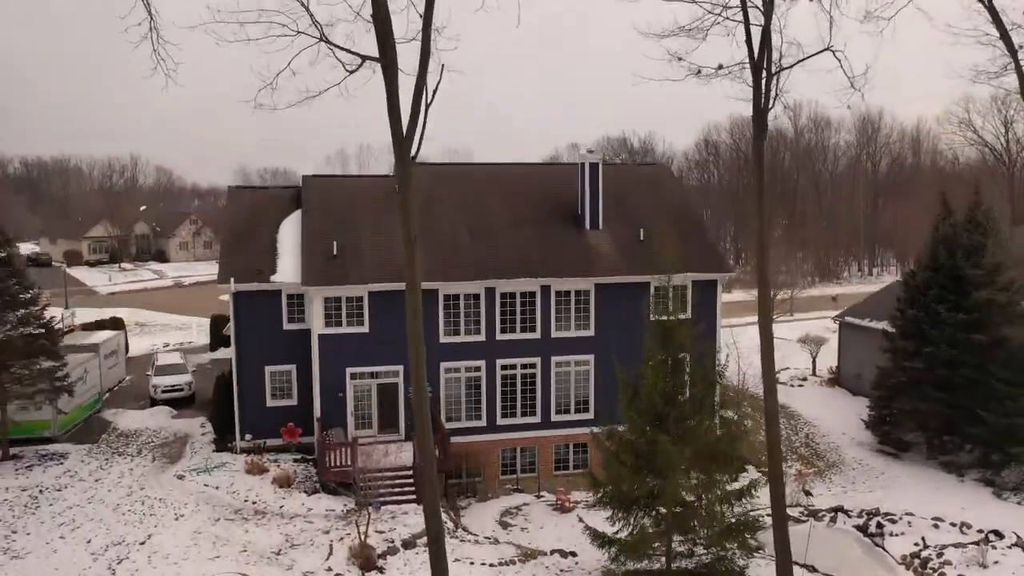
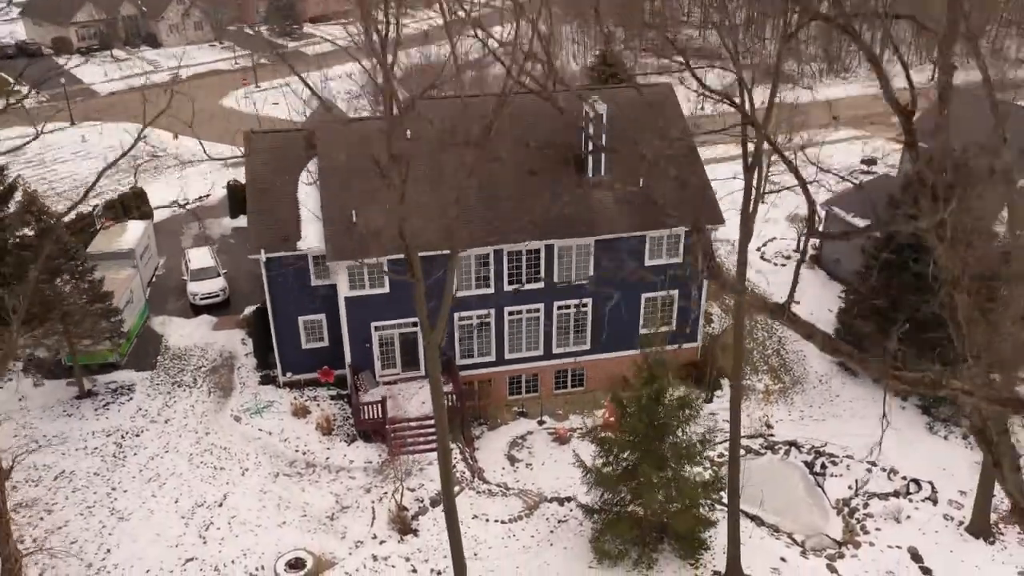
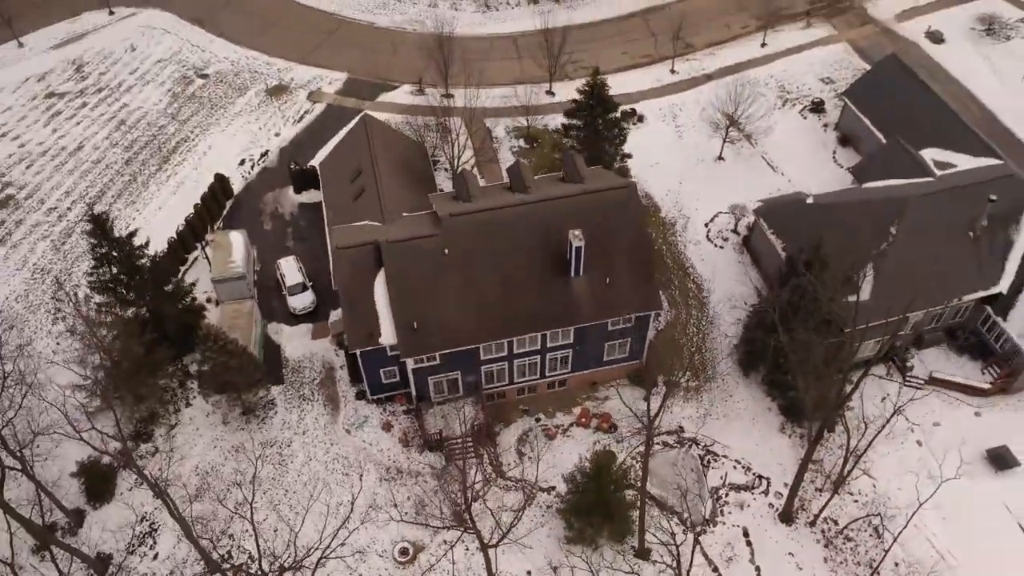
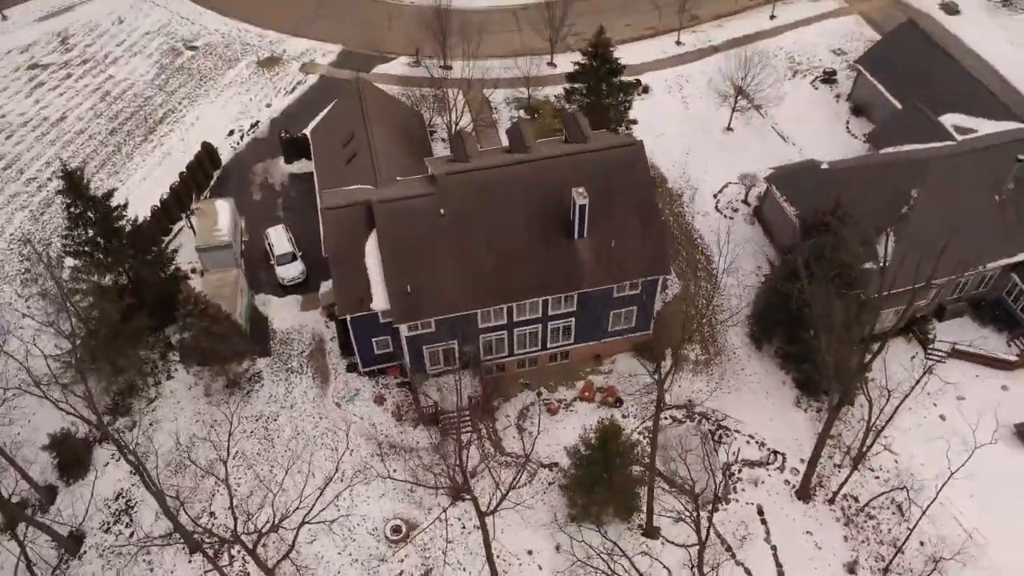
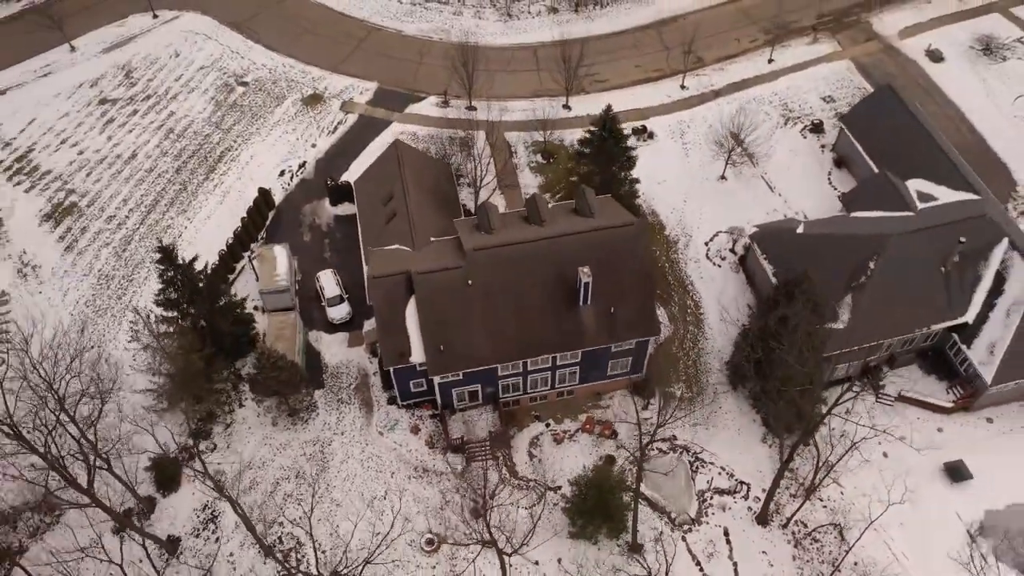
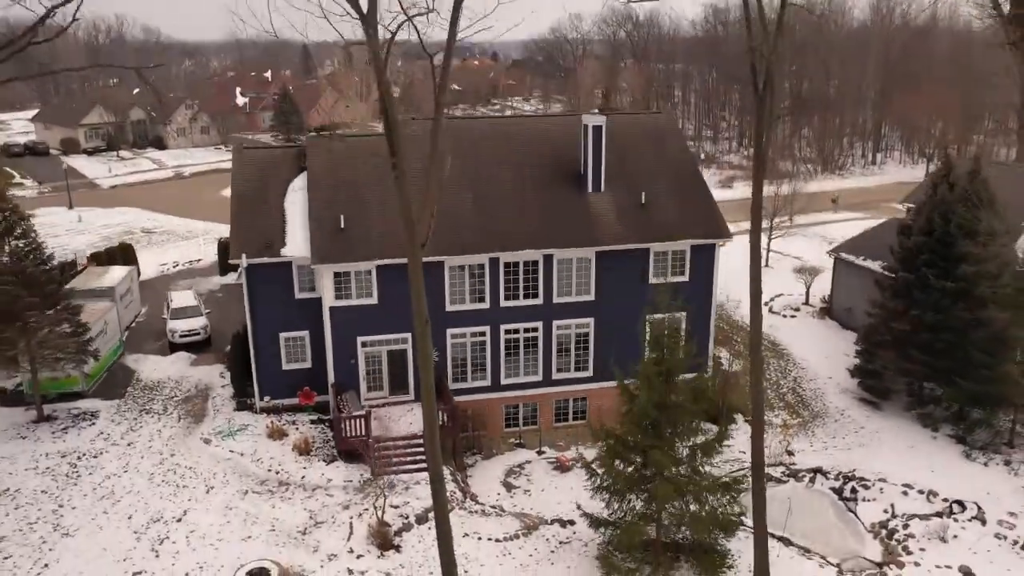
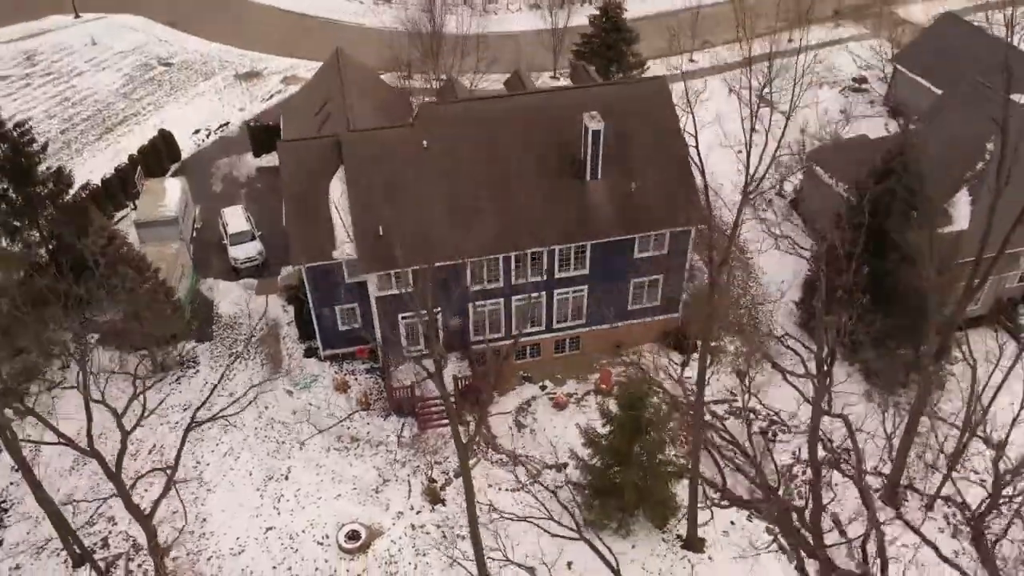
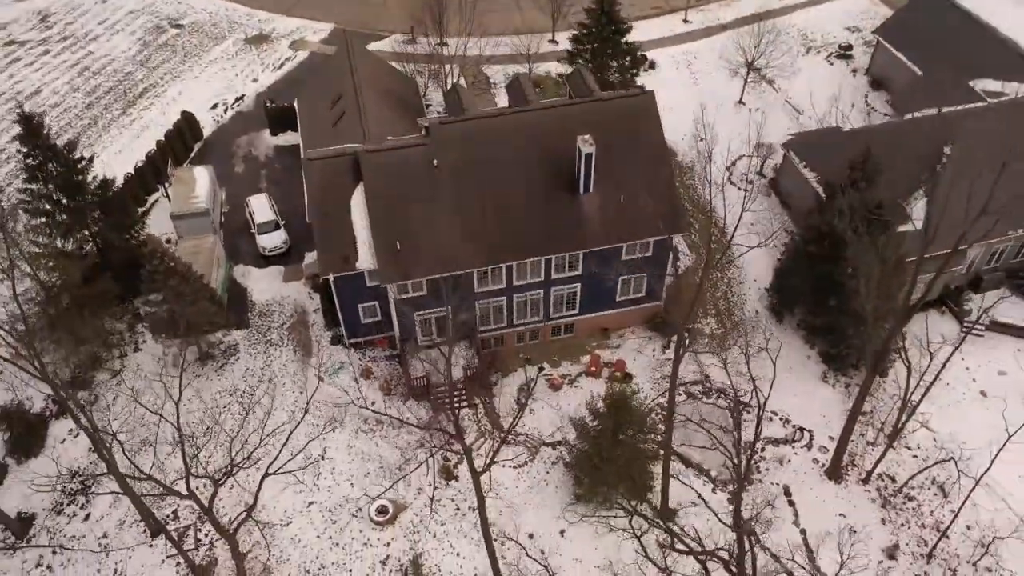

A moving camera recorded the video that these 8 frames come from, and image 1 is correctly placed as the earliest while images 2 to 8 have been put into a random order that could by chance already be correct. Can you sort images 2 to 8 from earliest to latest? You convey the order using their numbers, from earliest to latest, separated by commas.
6, 2, 7, 8, 4, 3, 5
